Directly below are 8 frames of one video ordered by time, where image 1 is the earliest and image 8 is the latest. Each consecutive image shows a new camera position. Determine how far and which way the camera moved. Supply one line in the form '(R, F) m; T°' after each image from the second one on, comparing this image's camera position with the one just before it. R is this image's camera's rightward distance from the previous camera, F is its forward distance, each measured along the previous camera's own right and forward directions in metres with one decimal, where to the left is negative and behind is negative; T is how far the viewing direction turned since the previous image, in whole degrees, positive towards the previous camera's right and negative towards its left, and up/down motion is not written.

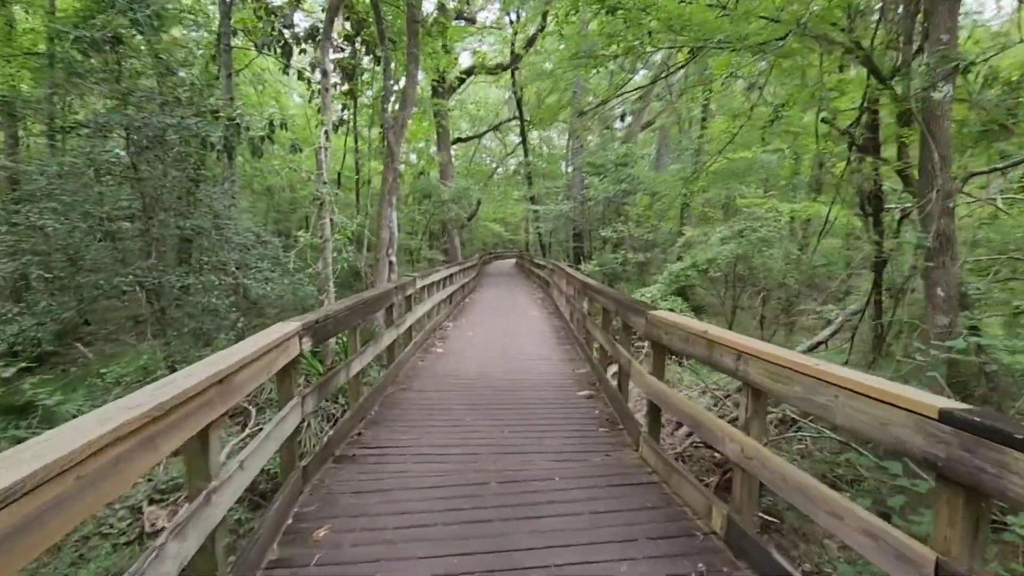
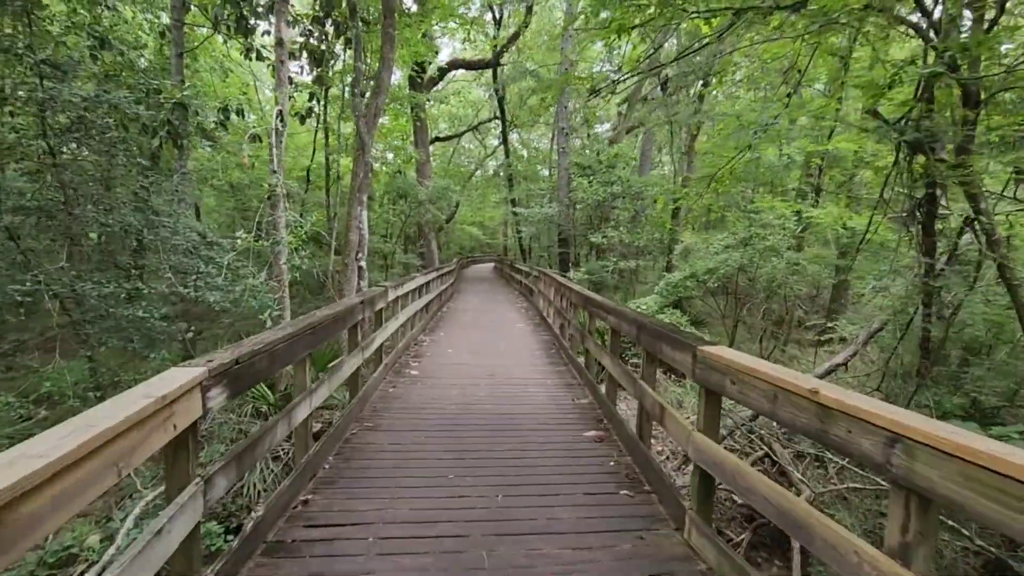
(-0.1, +0.8) m; +2°
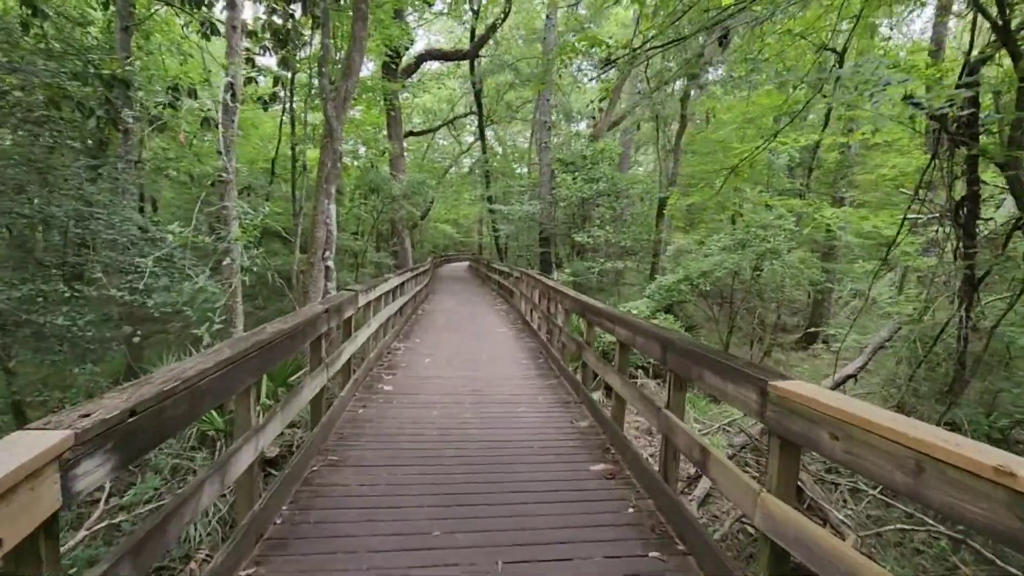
(-0.1, +0.6) m; +3°
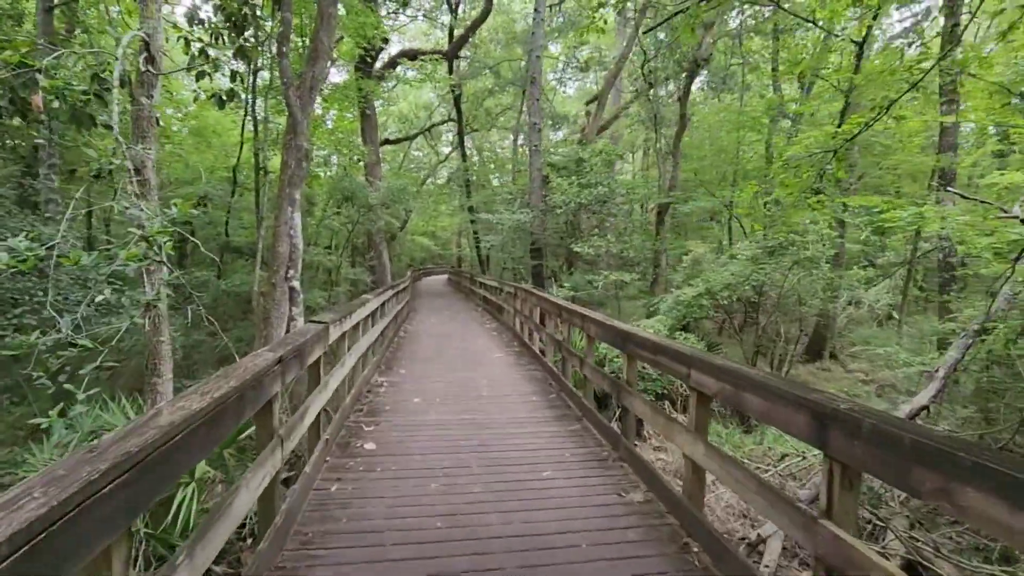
(-0.2, +1.0) m; +2°
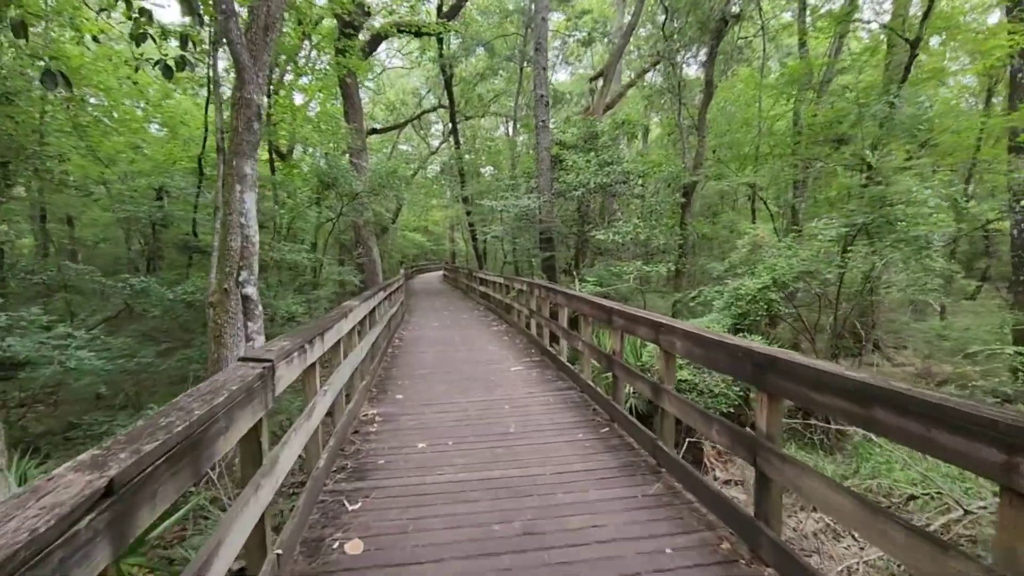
(-0.3, +1.4) m; +1°
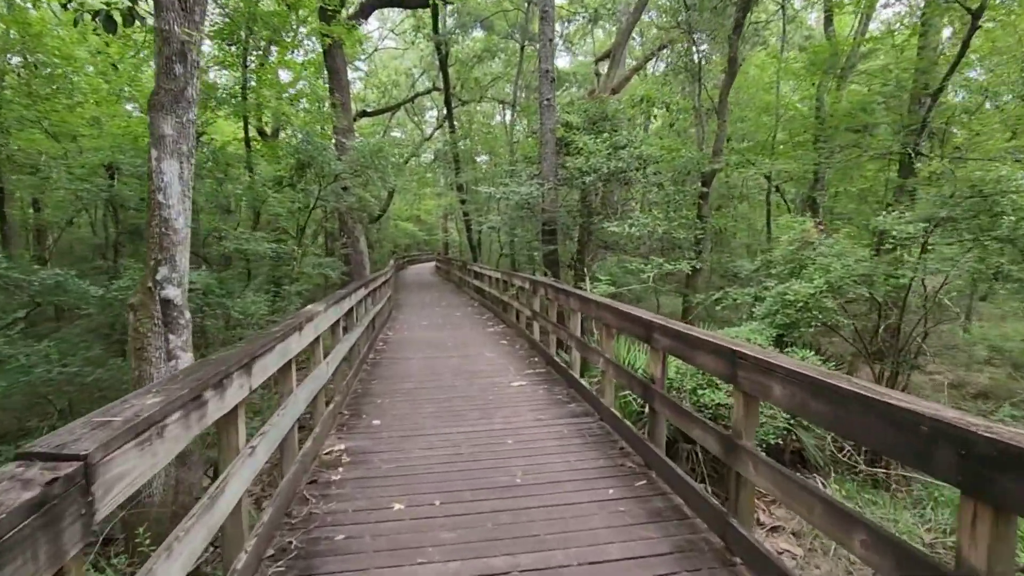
(-0.1, +0.9) m; +1°
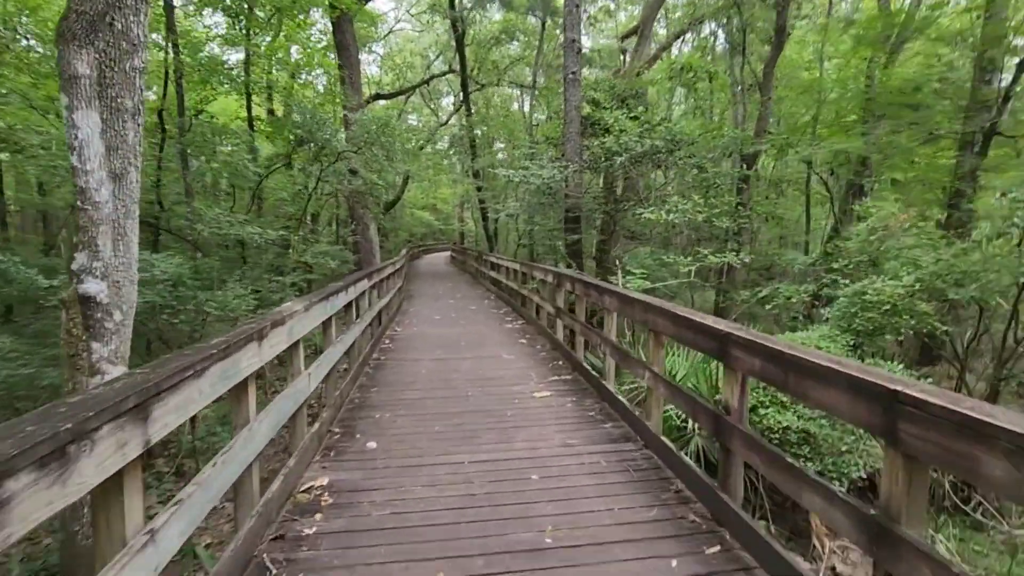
(-0.1, +0.7) m; -2°
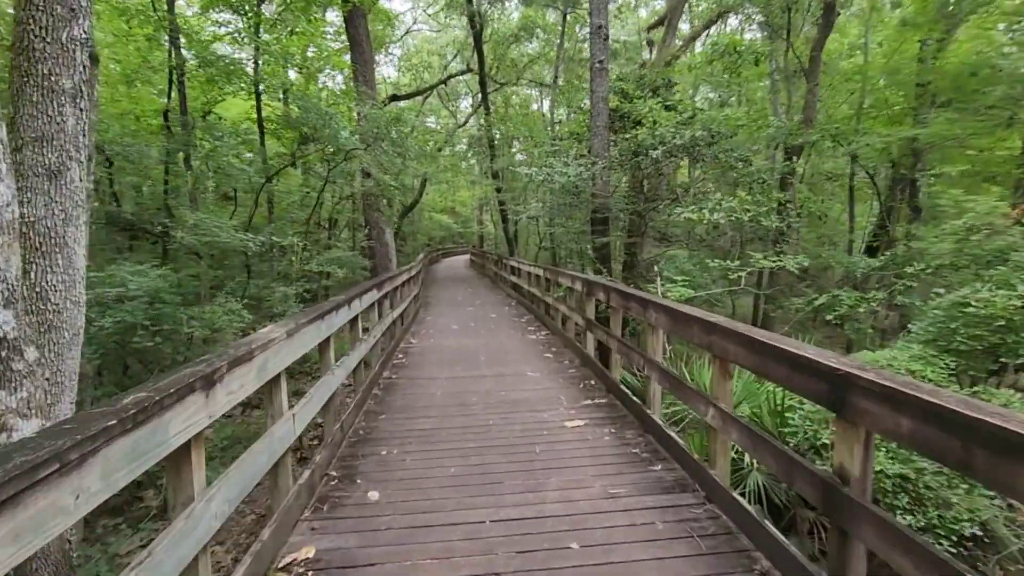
(0.0, +0.6) m; -2°
